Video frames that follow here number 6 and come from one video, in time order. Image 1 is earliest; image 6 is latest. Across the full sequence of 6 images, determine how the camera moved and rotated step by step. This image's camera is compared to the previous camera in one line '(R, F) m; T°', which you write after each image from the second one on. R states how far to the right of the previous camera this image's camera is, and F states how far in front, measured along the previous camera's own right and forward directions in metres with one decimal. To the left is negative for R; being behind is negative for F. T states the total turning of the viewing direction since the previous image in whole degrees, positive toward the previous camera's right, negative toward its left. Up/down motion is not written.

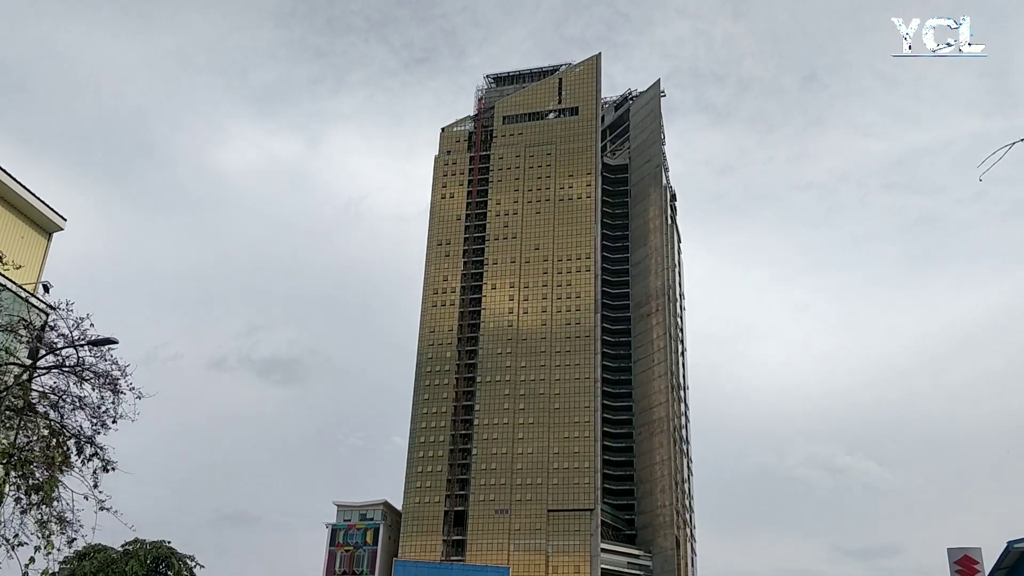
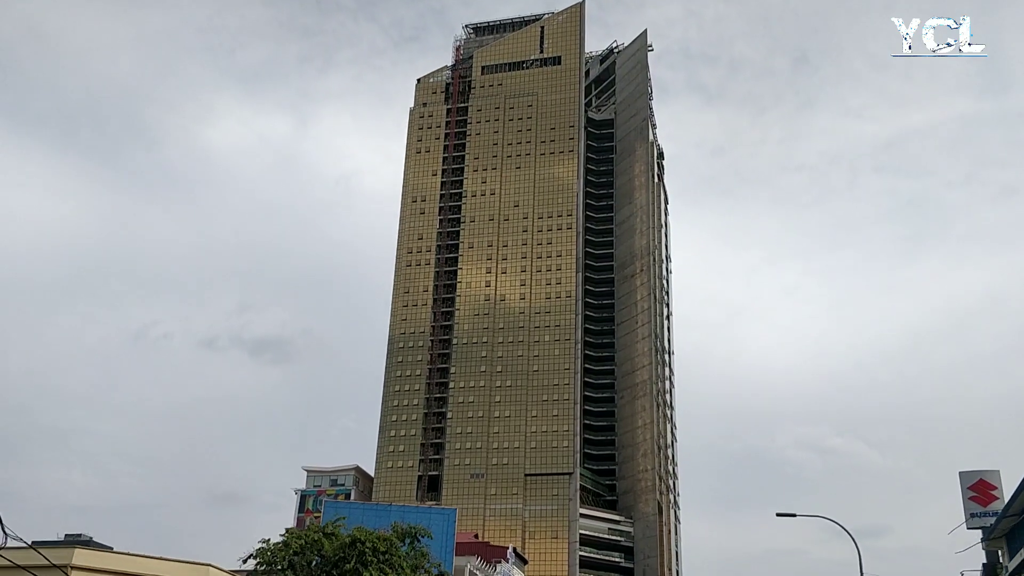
(+1.9, +5.9) m; 0°
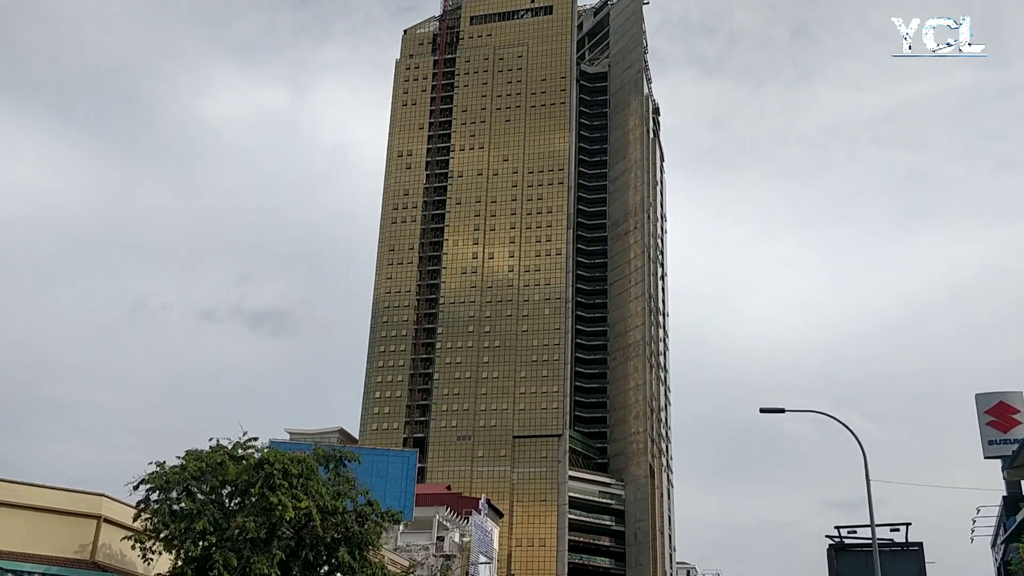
(+1.4, +4.2) m; 0°
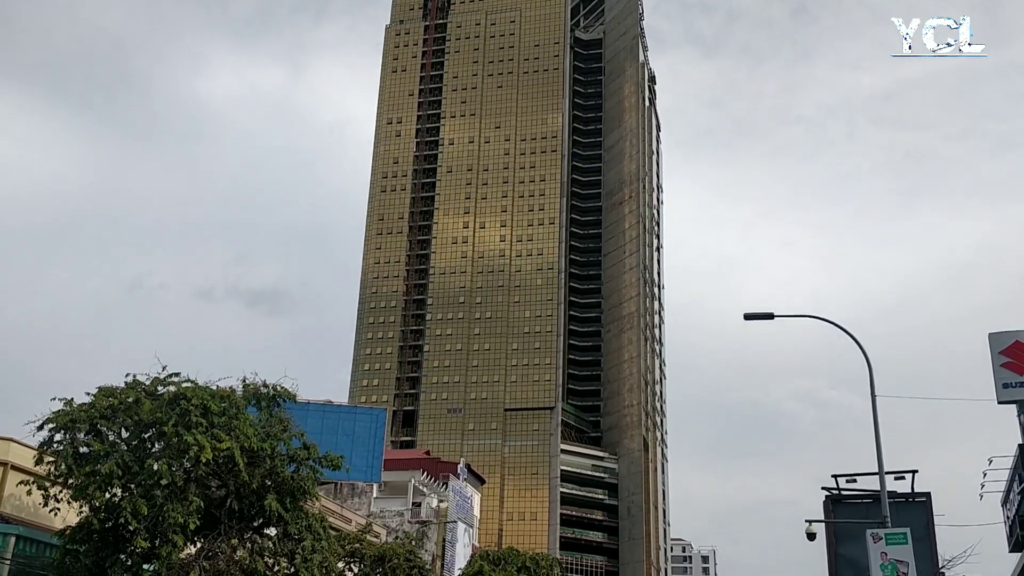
(+0.9, +2.7) m; 0°
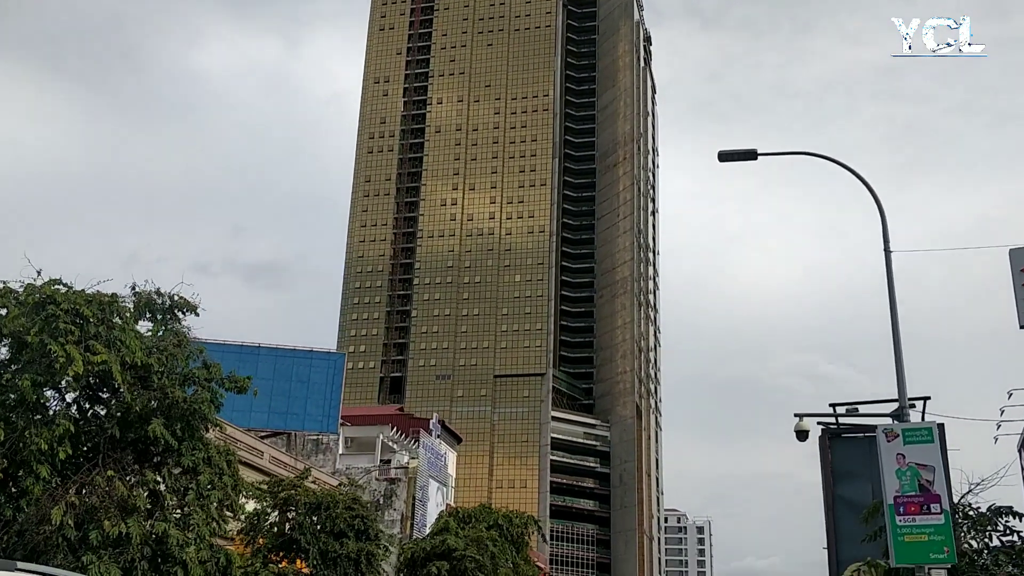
(+1.1, +3.2) m; 0°
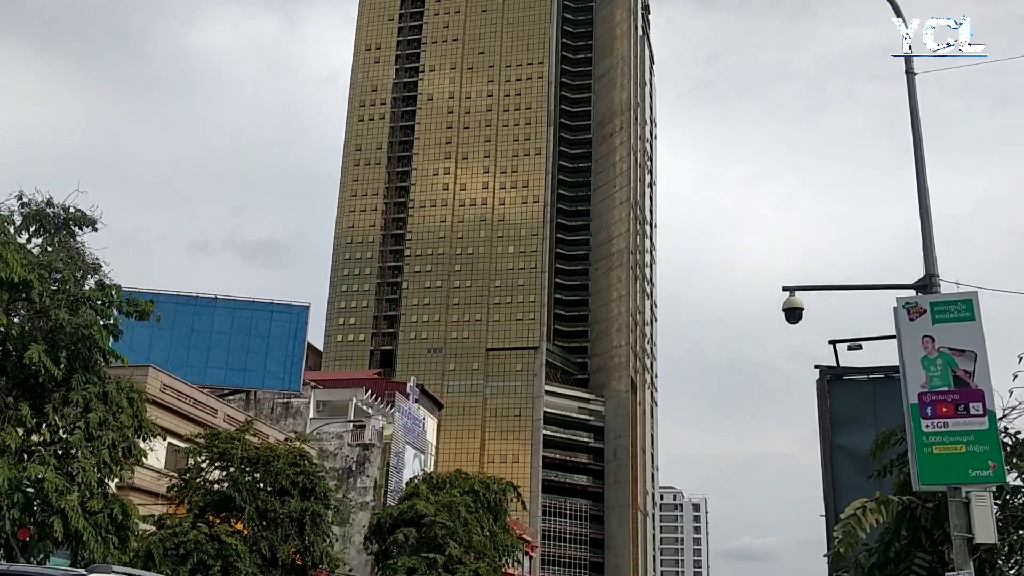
(+0.8, +2.4) m; 0°
